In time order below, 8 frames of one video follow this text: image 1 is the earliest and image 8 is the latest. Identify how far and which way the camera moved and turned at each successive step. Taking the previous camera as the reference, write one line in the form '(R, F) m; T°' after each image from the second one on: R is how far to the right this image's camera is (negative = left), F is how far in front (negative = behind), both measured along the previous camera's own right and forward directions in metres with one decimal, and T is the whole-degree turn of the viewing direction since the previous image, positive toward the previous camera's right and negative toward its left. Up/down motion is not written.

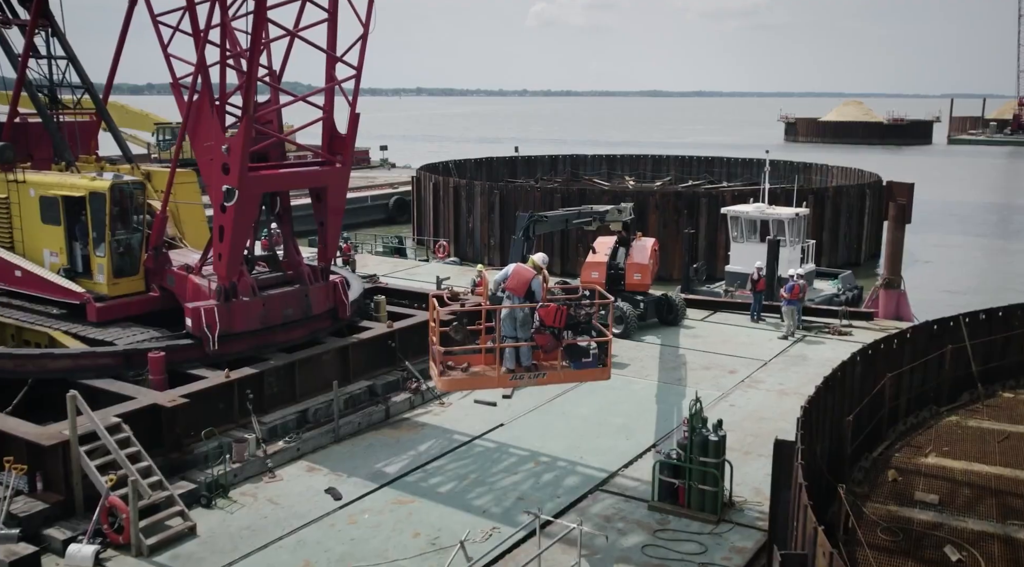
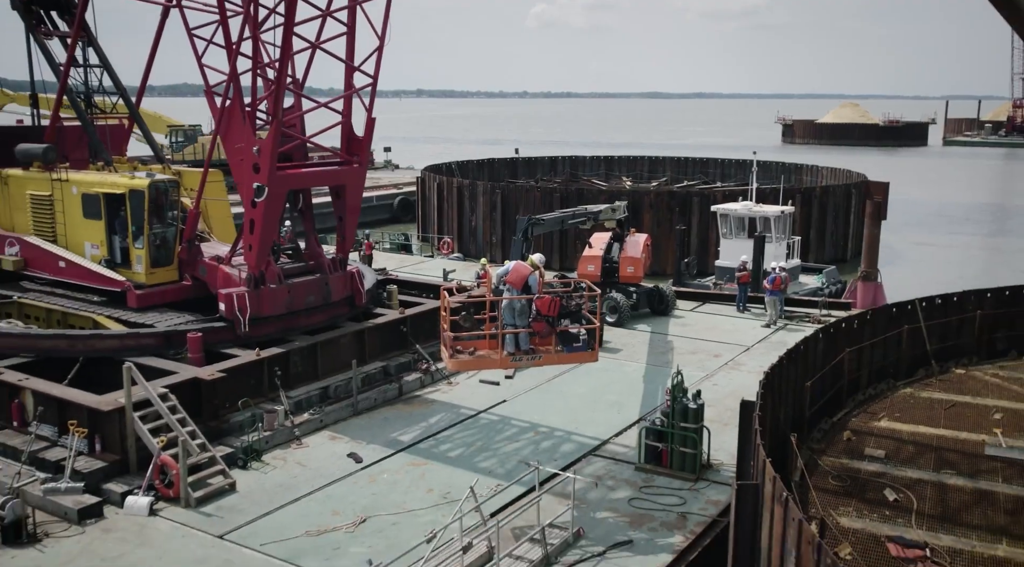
(0.0, -1.4) m; 0°
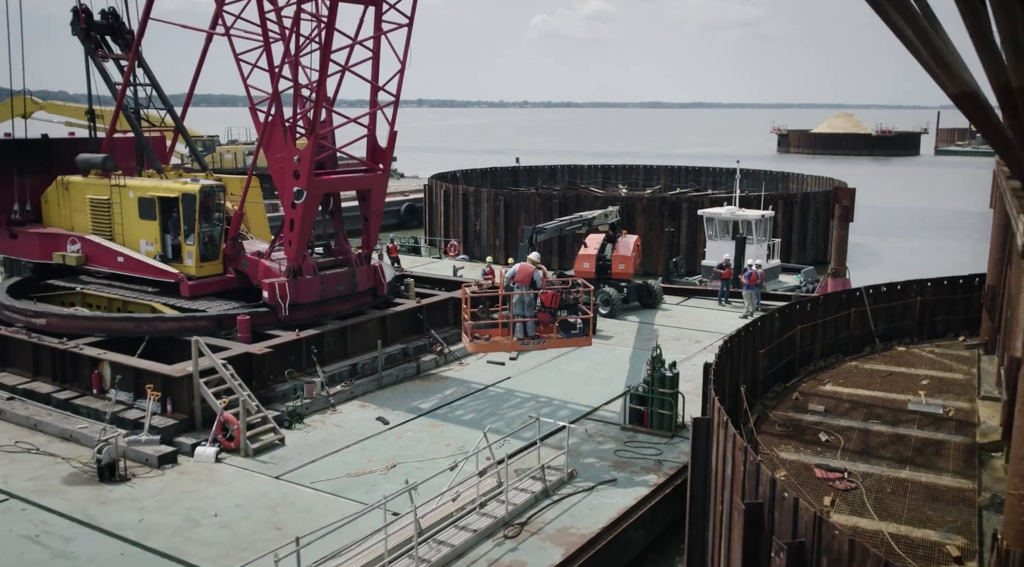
(-0.1, -2.3) m; 0°
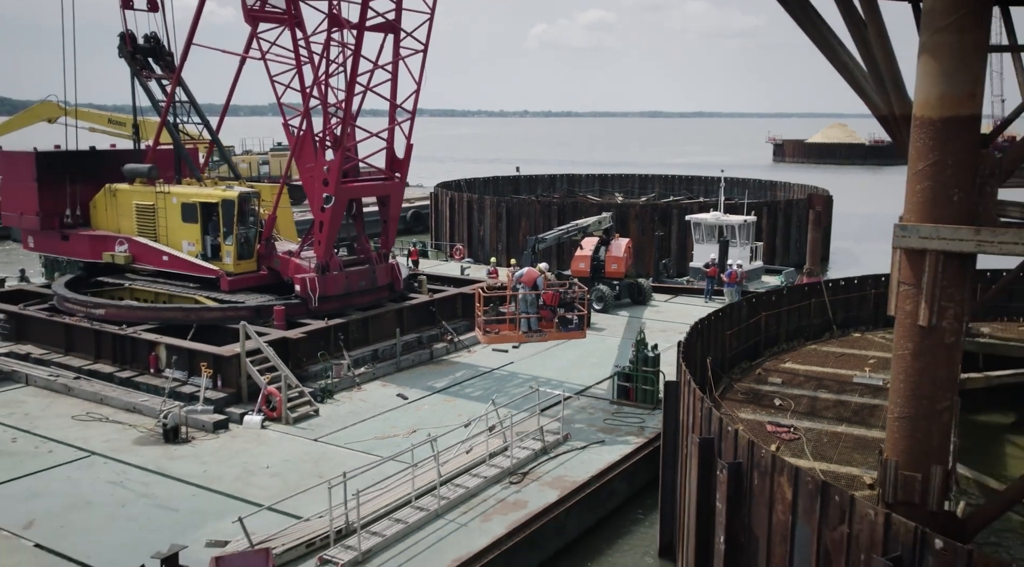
(-0.1, -2.3) m; 0°
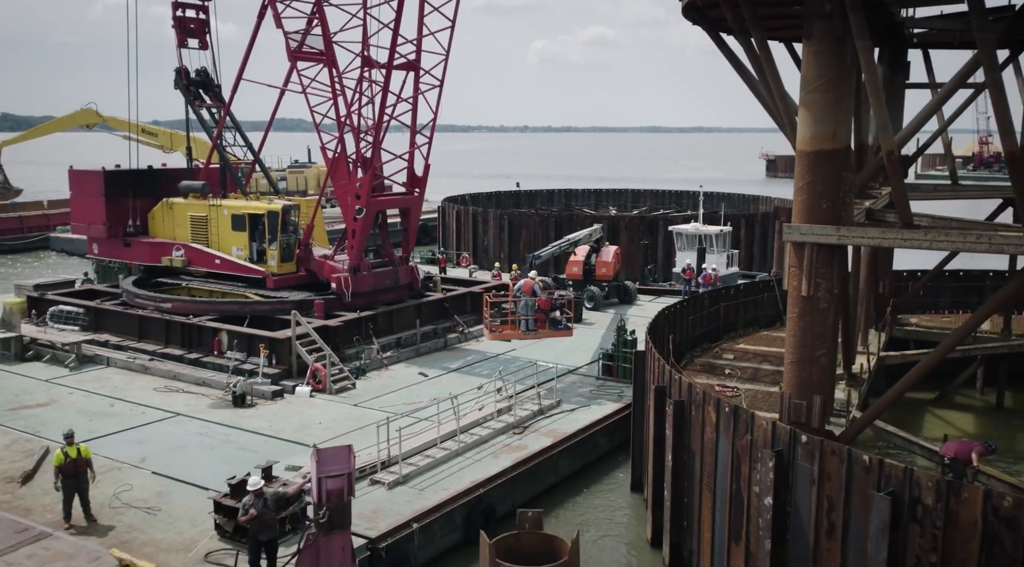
(-0.1, -3.6) m; 0°
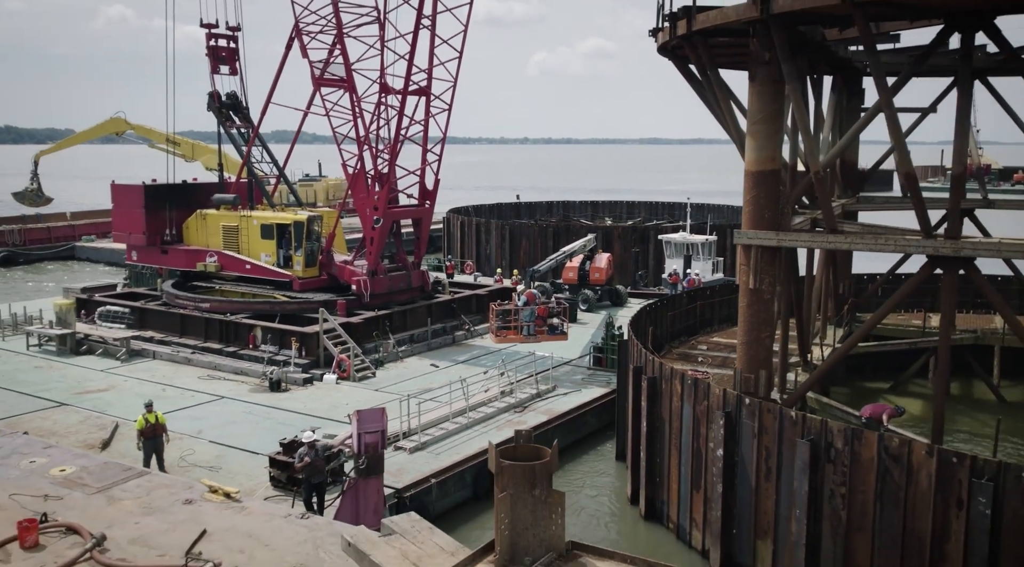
(0.0, -2.8) m; 0°
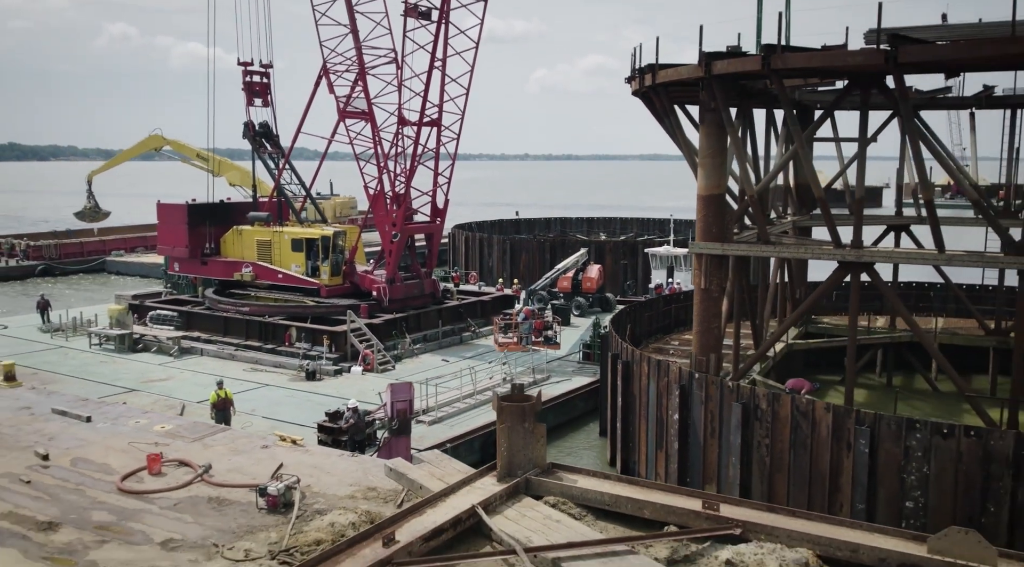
(0.0, -3.8) m; 0°
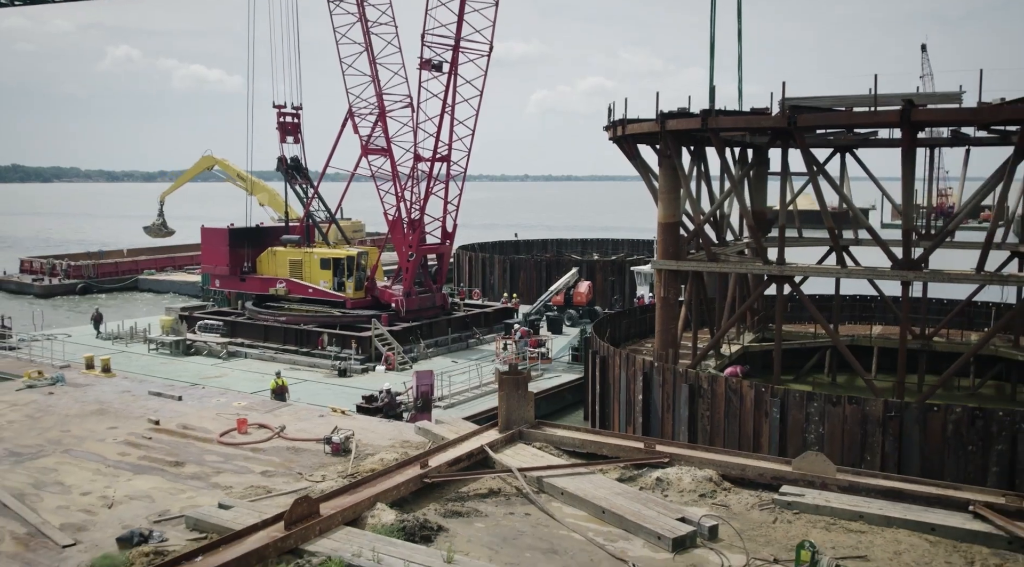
(+0.1, -4.8) m; 0°
